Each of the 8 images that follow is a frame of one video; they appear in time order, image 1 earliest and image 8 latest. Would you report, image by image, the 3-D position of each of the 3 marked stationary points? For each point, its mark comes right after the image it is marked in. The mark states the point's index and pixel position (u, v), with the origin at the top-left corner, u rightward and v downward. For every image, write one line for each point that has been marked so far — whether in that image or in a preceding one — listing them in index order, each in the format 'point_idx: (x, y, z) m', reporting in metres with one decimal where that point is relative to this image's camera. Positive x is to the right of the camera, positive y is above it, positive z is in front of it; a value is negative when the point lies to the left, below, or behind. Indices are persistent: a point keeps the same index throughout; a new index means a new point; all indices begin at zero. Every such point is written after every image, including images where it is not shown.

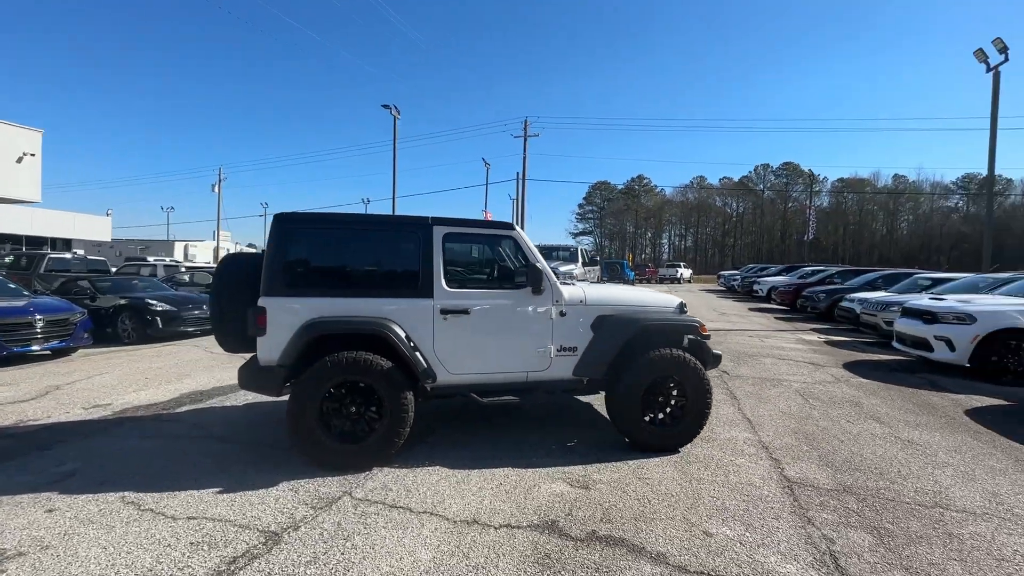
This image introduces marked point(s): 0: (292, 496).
0: (-1.7, -1.7, +3.7) m
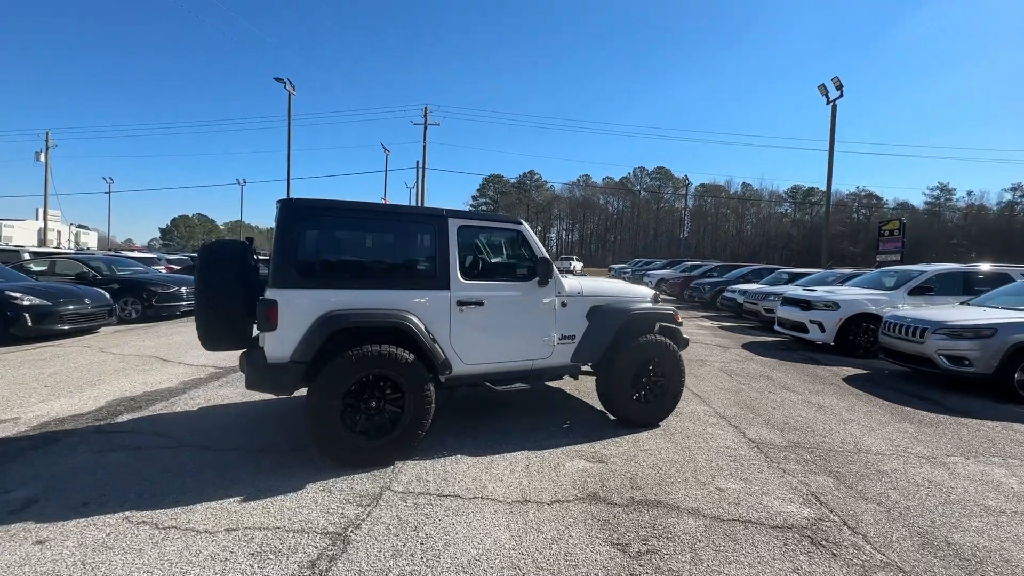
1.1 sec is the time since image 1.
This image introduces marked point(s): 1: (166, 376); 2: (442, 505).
0: (-1.3, -1.6, +3.5) m
1: (-5.1, -1.3, +6.8) m
2: (-0.5, -1.6, +3.5) m
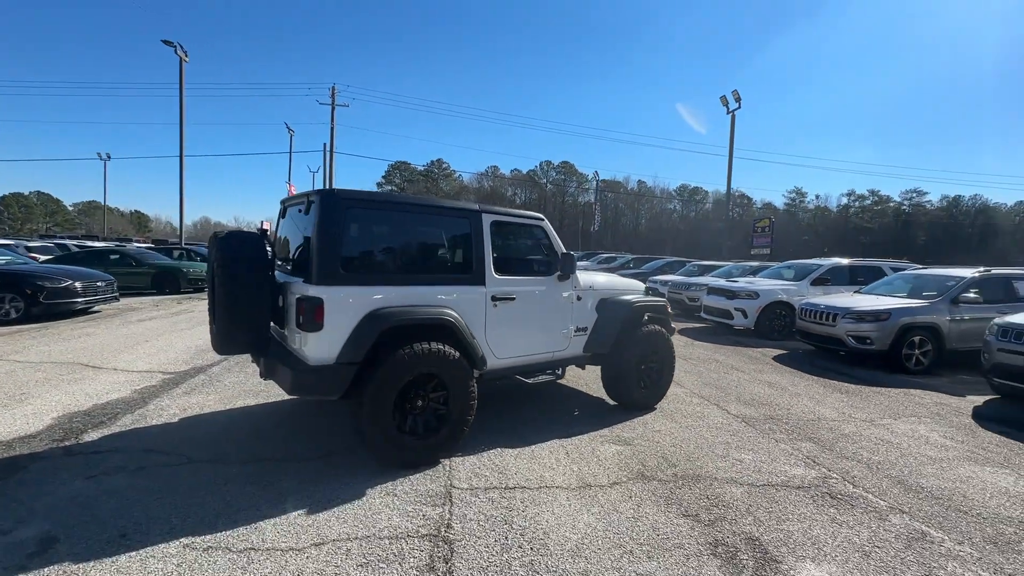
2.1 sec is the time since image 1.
0: (-0.8, -1.6, +3.5) m
1: (-5.1, -1.2, +5.9) m
2: (+0.1, -1.6, +3.6) m
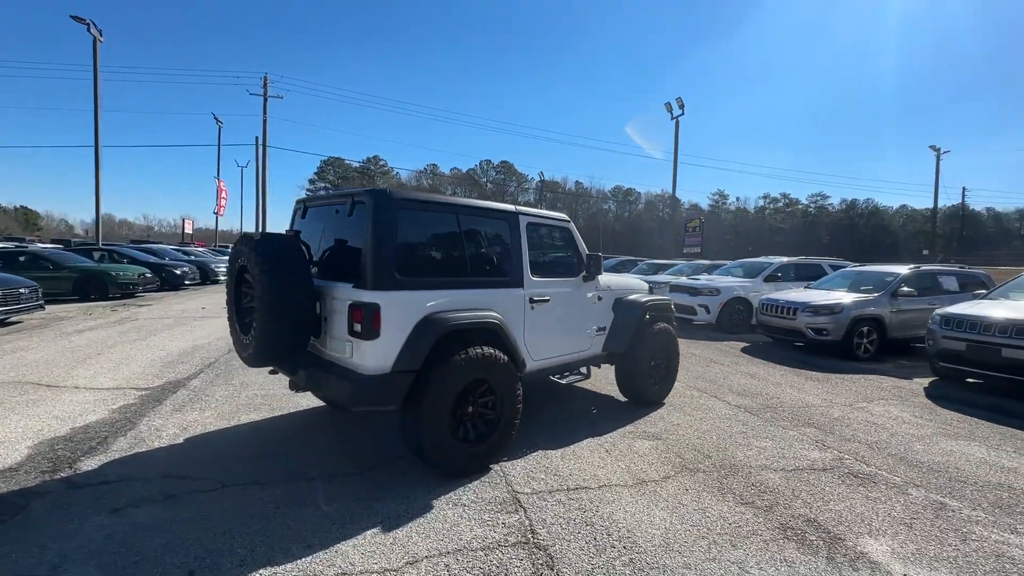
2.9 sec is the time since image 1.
0: (-0.3, -1.6, +3.4) m
1: (-4.9, -1.3, +5.2) m
2: (+0.6, -1.6, +3.6) m
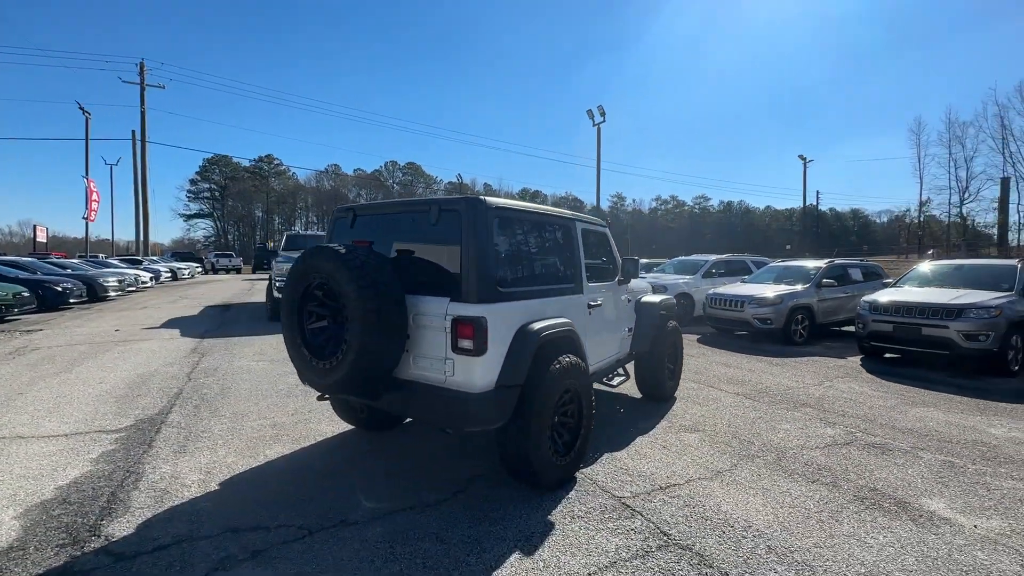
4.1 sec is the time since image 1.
0: (+0.6, -1.7, +3.3) m
1: (-4.3, -1.6, +4.3) m
2: (+1.4, -1.6, +3.7) m
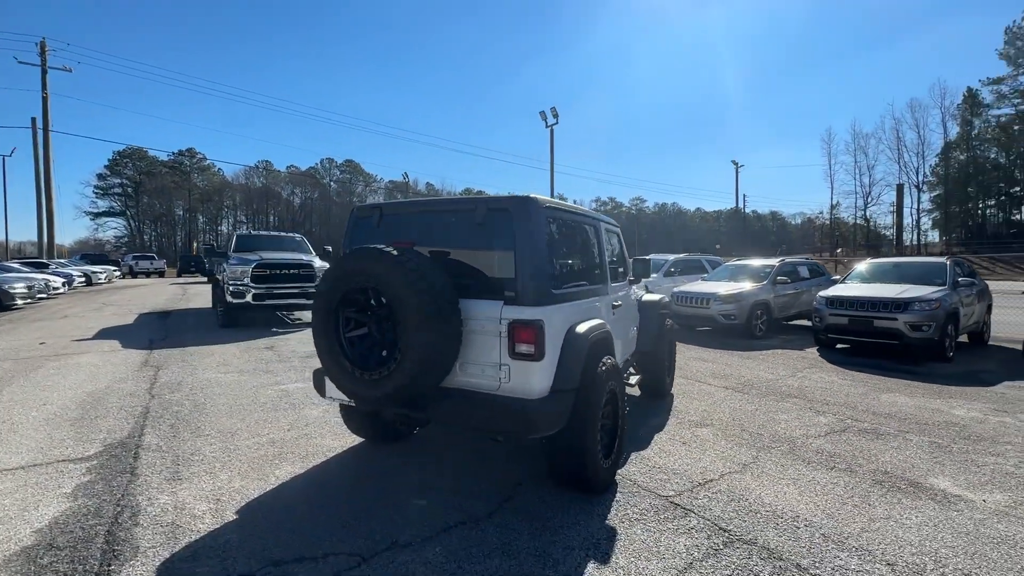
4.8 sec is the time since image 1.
0: (+1.0, -1.7, +3.3) m
1: (-3.9, -1.6, +3.6) m
2: (+1.7, -1.6, +3.8) m
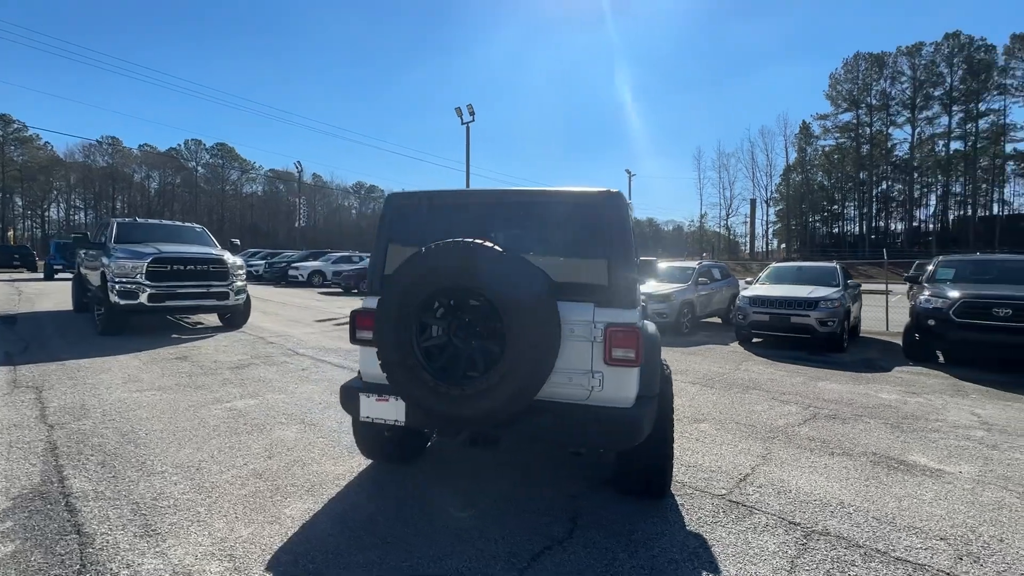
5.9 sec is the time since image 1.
0: (+1.5, -1.7, +3.3) m
1: (-3.3, -1.6, +2.5) m
2: (+2.1, -1.7, +4.0) m
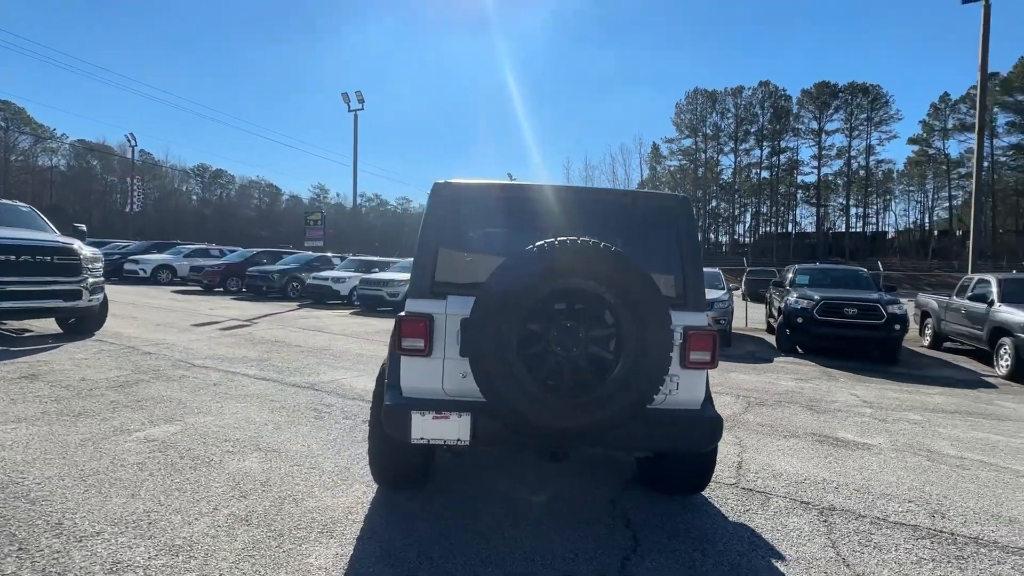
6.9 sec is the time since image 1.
0: (+1.9, -1.7, +3.6) m
1: (-2.6, -1.6, +1.4) m
2: (+2.3, -1.7, +4.4) m
